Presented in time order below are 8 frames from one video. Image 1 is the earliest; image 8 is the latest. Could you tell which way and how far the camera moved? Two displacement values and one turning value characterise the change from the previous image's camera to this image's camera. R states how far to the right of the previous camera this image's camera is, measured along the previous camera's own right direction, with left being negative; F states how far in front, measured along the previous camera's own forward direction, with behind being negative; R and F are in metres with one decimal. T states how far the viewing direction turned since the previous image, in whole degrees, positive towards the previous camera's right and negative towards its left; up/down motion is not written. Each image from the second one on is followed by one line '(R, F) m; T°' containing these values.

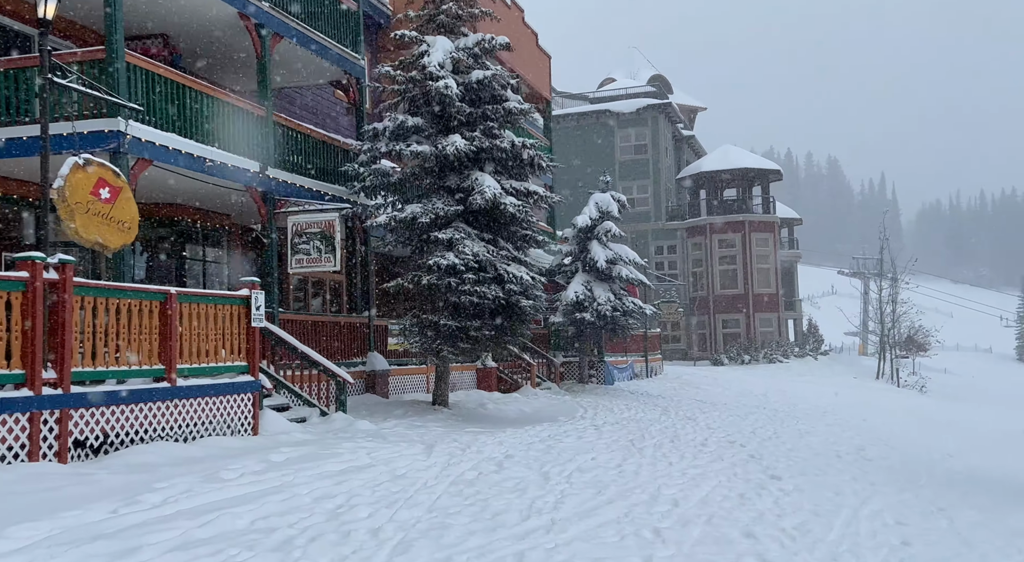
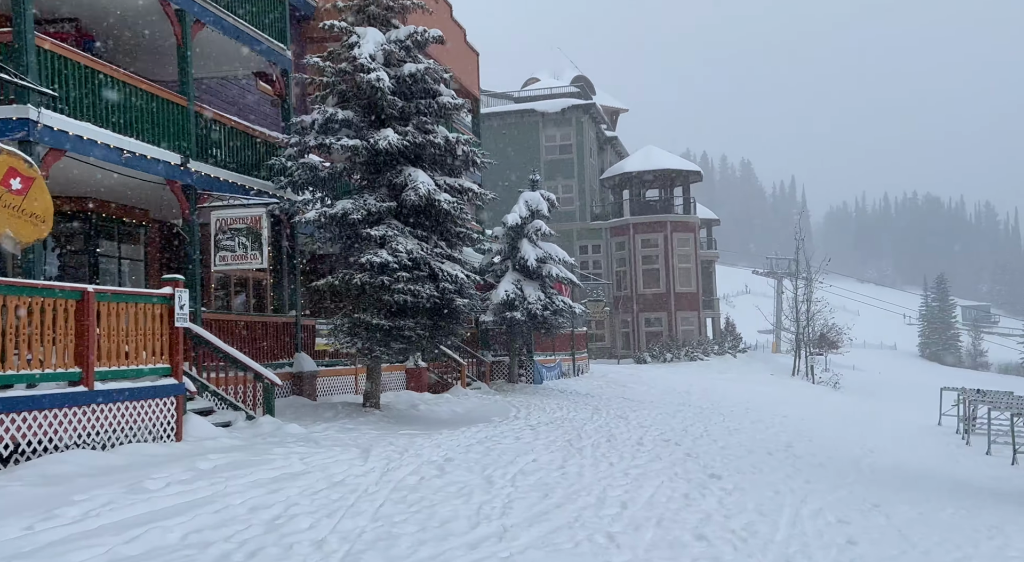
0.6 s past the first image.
(-0.2, +0.3) m; +5°
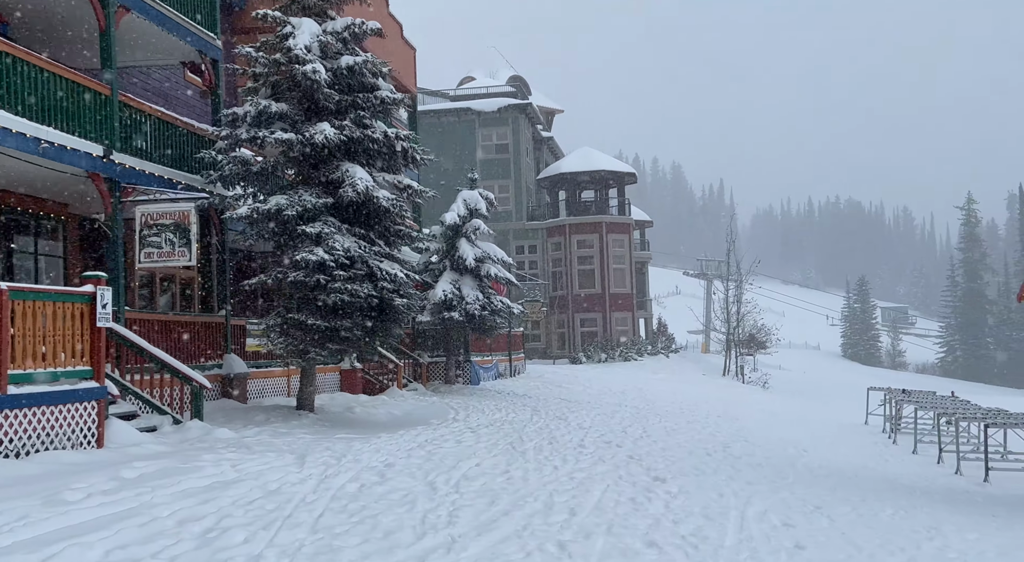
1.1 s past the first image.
(-0.1, +0.3) m; +4°
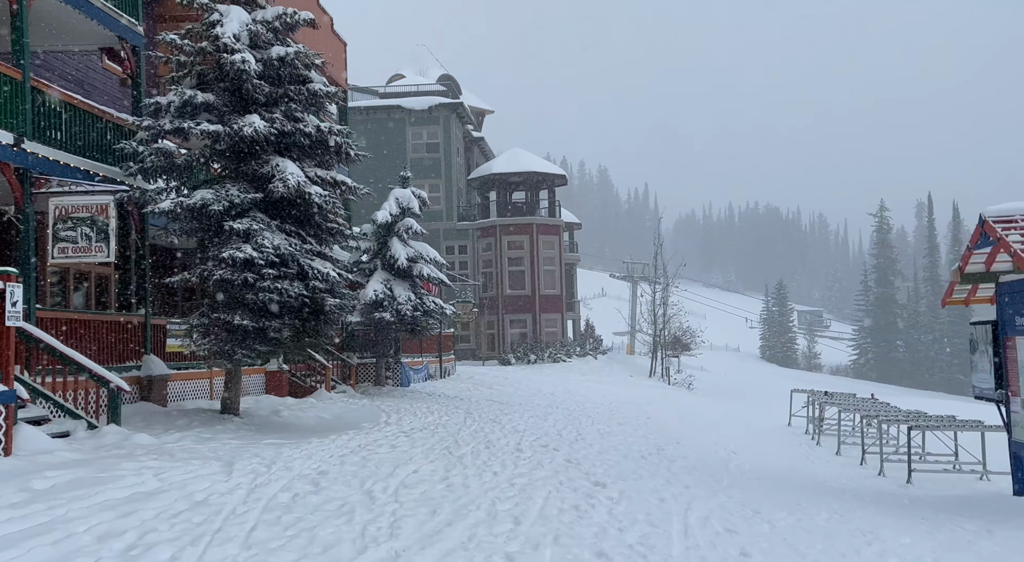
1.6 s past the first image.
(-0.1, +0.3) m; +4°
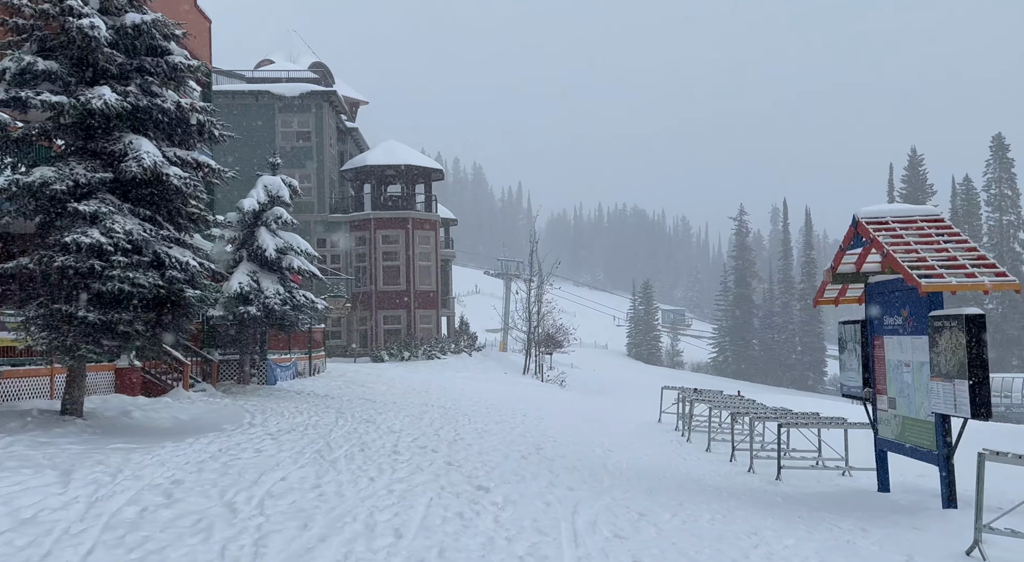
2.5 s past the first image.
(-0.1, +0.6) m; +7°
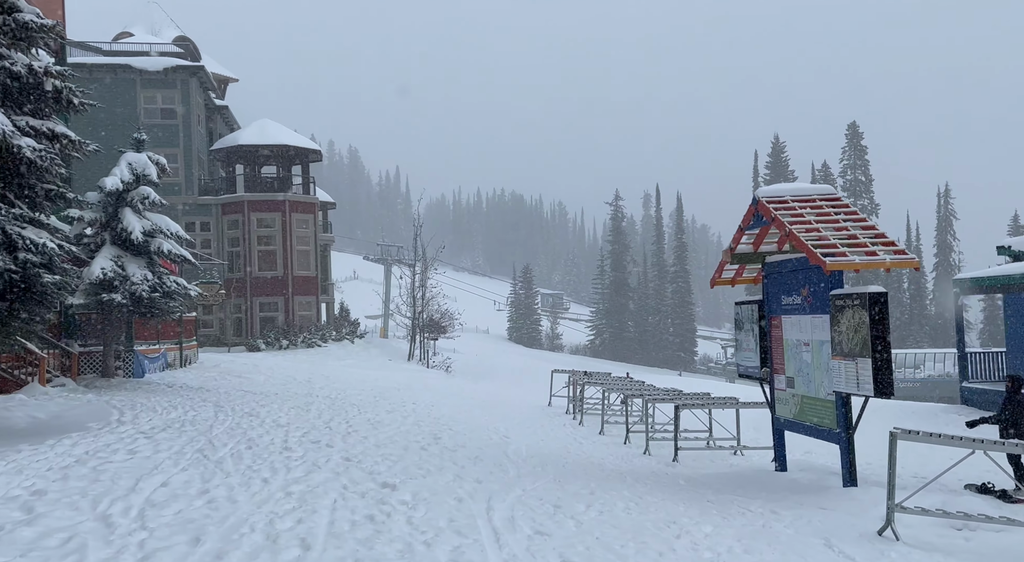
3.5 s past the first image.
(-0.3, +0.6) m; +7°
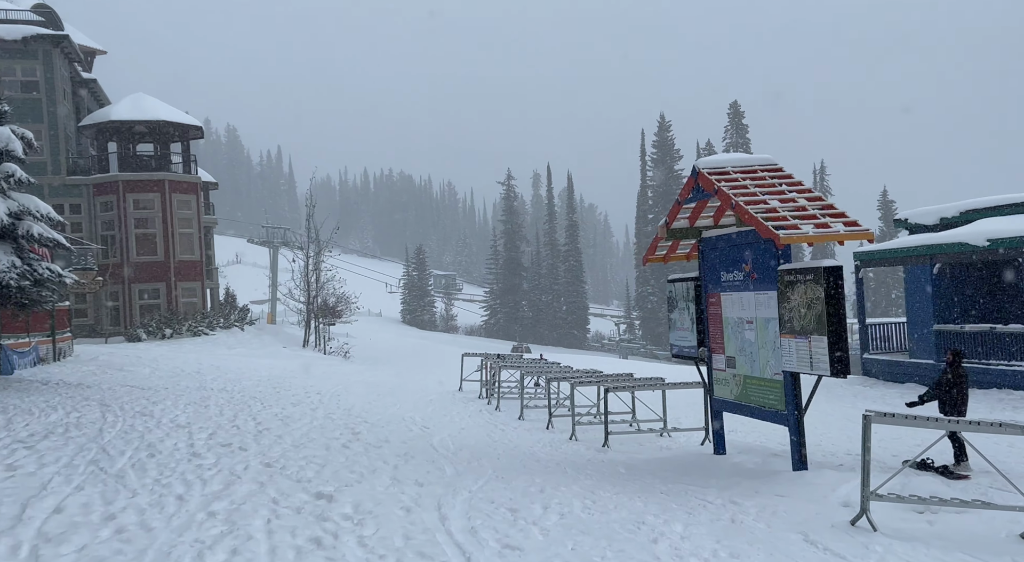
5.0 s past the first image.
(-0.6, +1.1) m; +7°
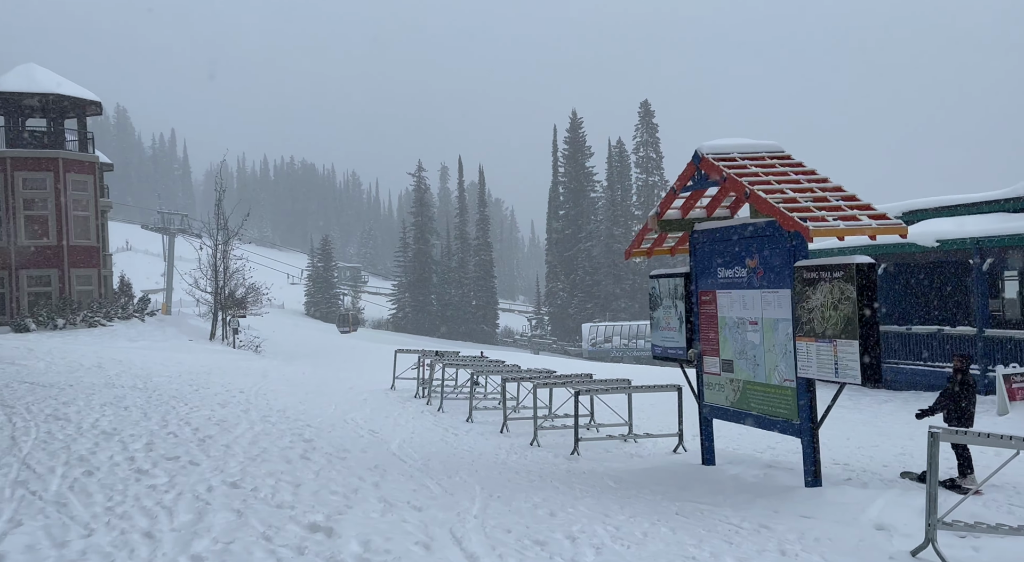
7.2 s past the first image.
(-1.1, +1.5) m; +6°
